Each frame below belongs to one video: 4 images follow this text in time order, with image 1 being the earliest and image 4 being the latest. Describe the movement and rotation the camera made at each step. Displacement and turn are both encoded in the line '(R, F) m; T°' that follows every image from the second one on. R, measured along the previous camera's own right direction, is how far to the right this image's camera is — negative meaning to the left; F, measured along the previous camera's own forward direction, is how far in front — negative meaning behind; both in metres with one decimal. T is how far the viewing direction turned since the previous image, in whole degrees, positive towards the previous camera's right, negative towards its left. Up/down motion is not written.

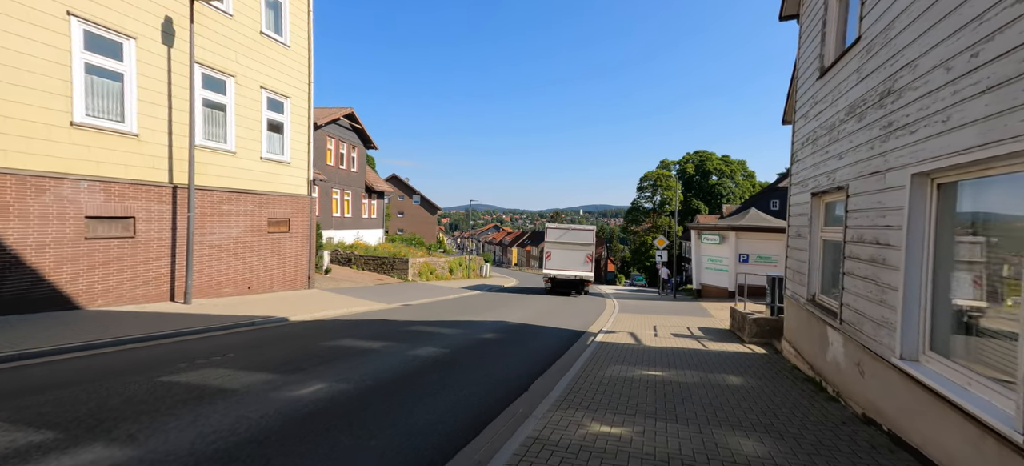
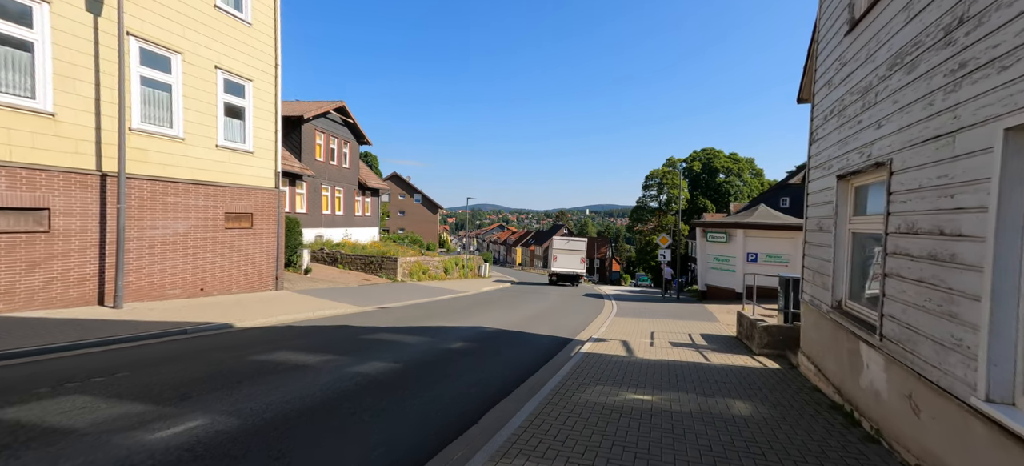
(+0.6, +1.3) m; -1°
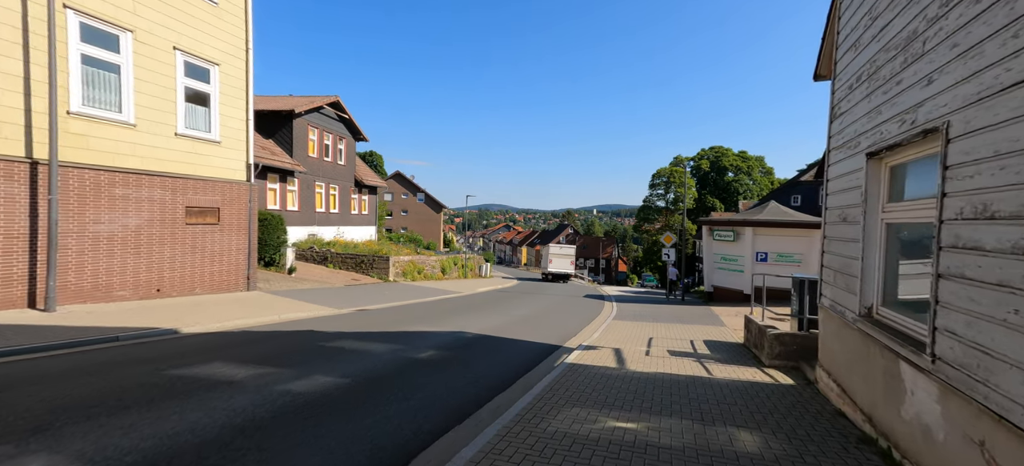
(+0.5, +1.1) m; -1°
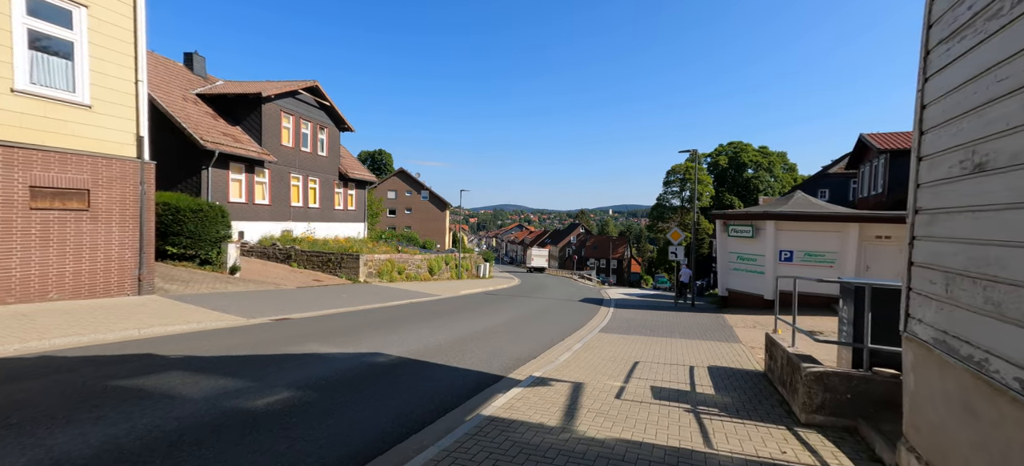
(+1.4, +2.8) m; -2°
